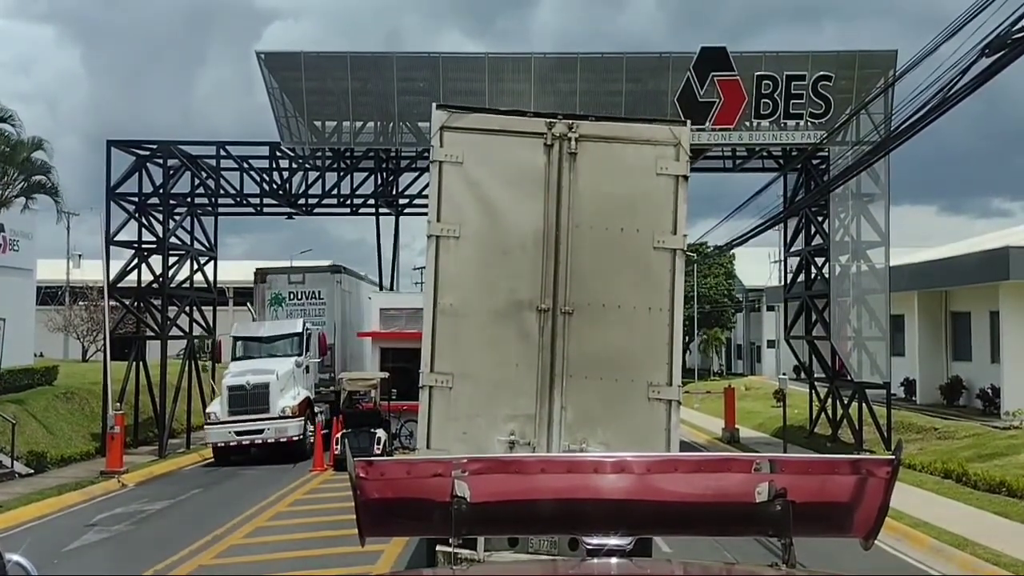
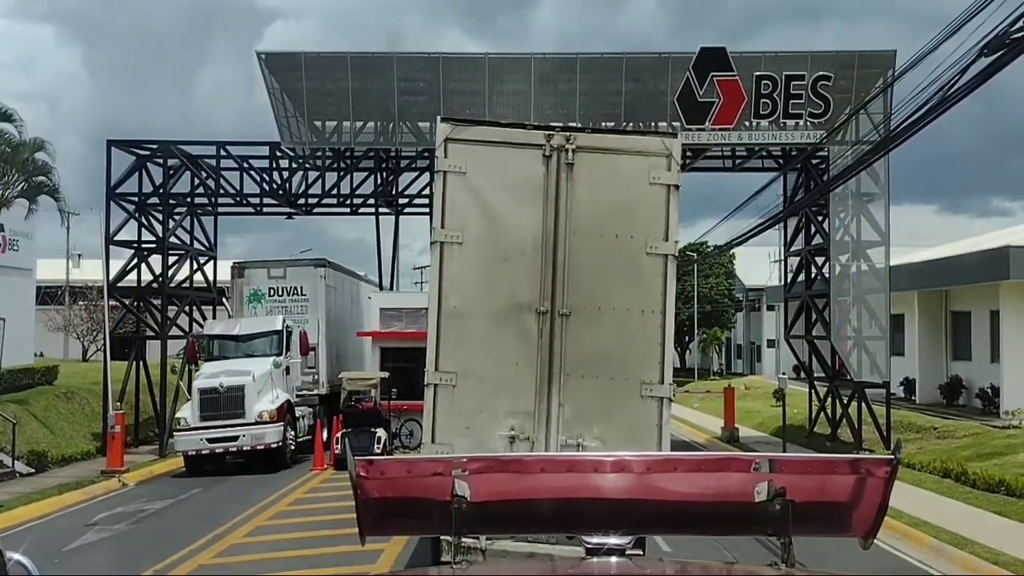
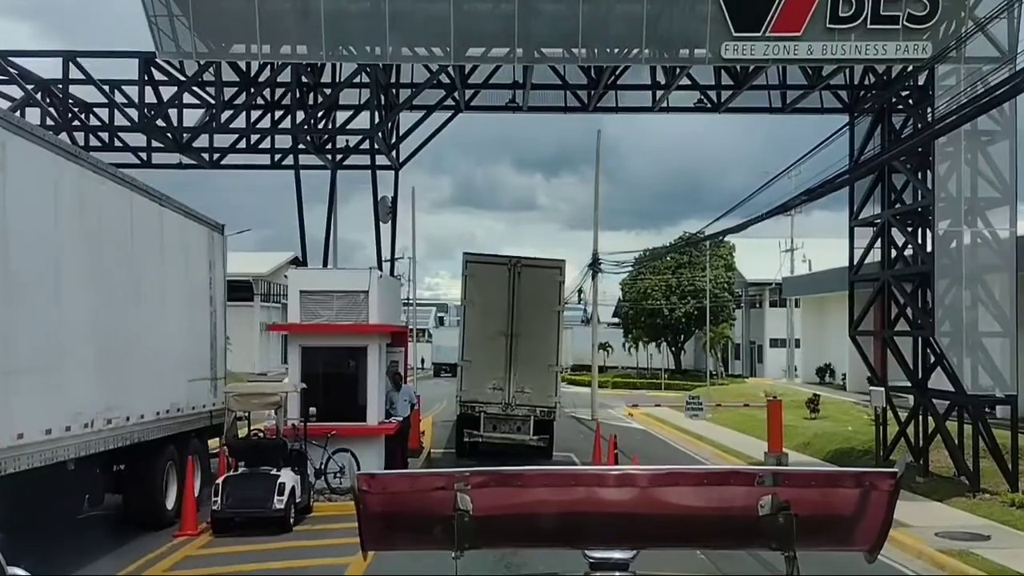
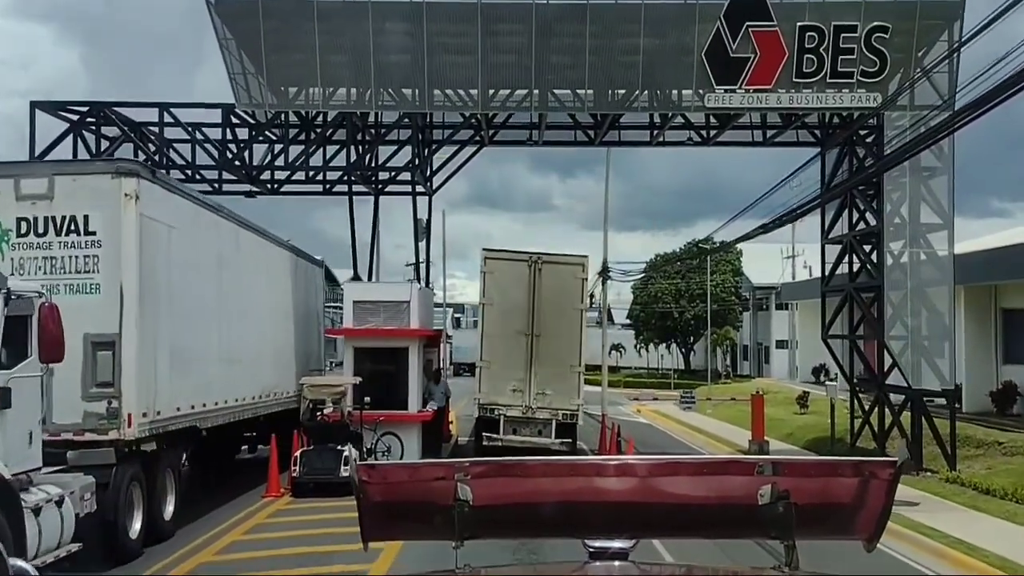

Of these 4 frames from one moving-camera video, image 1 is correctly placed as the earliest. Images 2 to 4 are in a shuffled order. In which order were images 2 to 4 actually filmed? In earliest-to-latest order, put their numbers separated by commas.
2, 4, 3
